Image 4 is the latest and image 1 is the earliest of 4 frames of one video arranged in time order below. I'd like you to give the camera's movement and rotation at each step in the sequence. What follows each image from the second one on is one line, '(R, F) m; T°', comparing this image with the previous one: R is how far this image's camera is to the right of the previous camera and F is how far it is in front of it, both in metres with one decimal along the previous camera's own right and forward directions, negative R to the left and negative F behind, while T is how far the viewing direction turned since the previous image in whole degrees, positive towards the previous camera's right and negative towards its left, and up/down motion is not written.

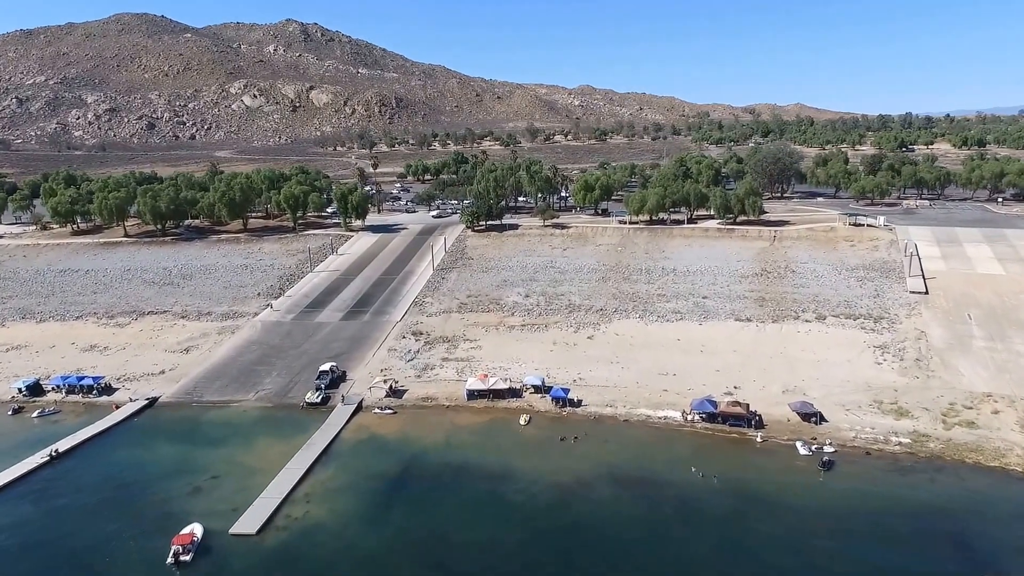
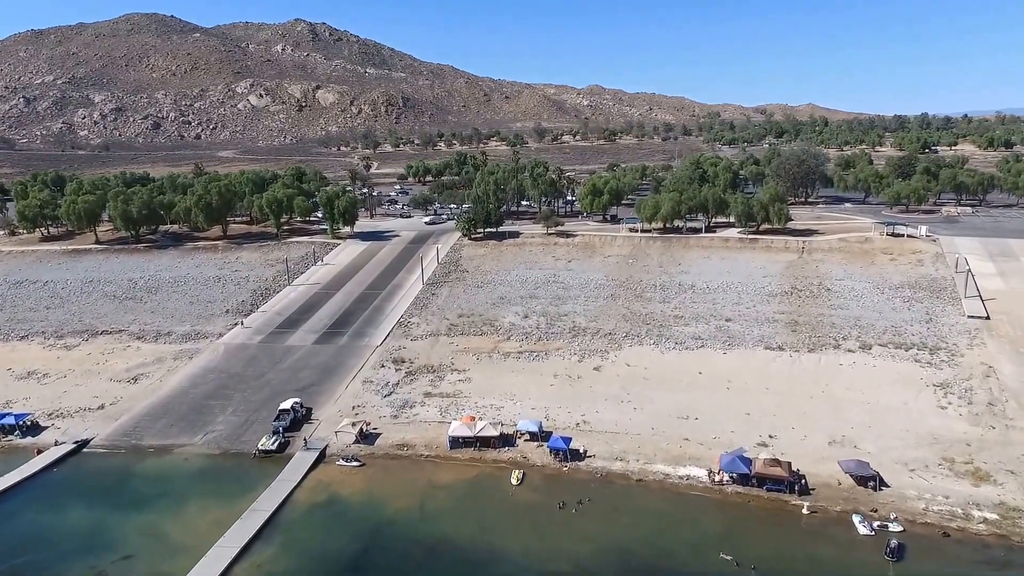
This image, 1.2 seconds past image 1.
(+0.7, +5.6) m; -1°
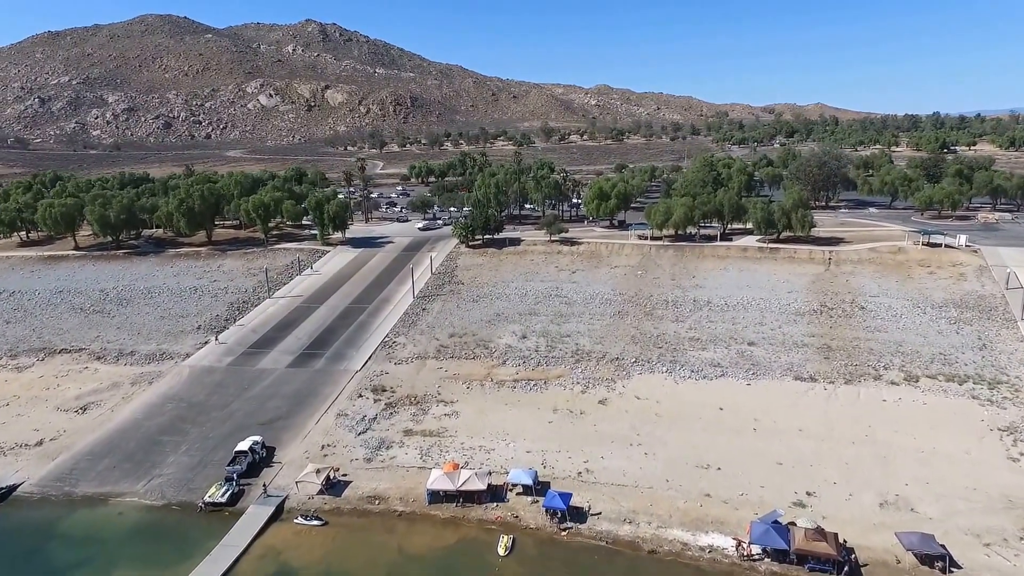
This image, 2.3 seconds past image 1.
(+0.7, +4.3) m; -1°
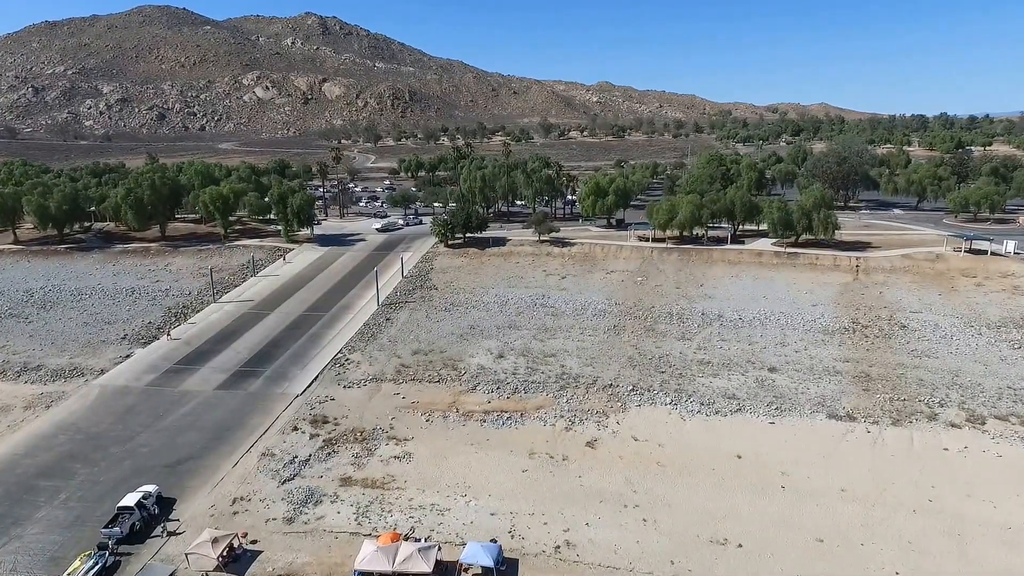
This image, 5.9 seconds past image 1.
(+1.1, +6.2) m; 0°
